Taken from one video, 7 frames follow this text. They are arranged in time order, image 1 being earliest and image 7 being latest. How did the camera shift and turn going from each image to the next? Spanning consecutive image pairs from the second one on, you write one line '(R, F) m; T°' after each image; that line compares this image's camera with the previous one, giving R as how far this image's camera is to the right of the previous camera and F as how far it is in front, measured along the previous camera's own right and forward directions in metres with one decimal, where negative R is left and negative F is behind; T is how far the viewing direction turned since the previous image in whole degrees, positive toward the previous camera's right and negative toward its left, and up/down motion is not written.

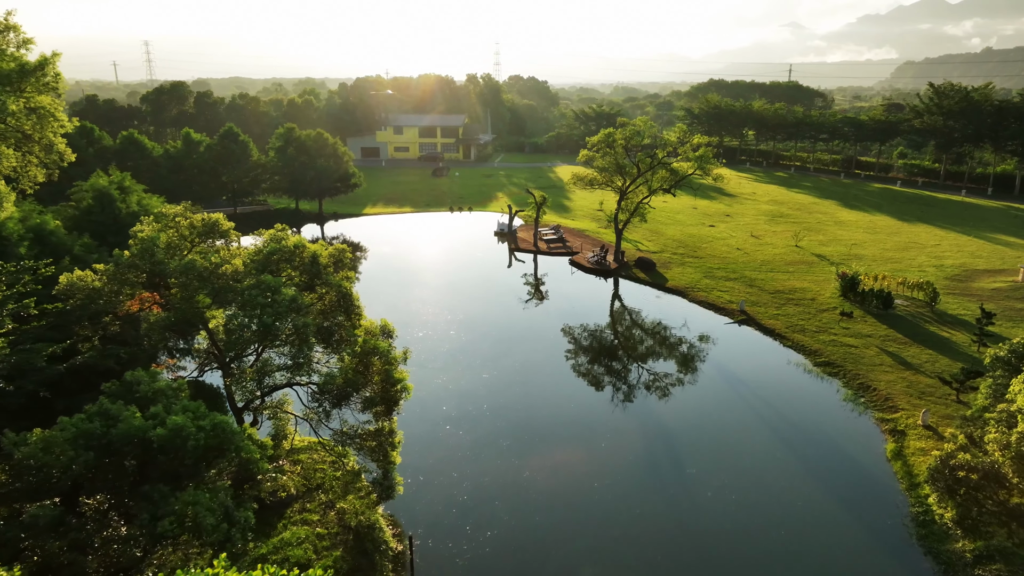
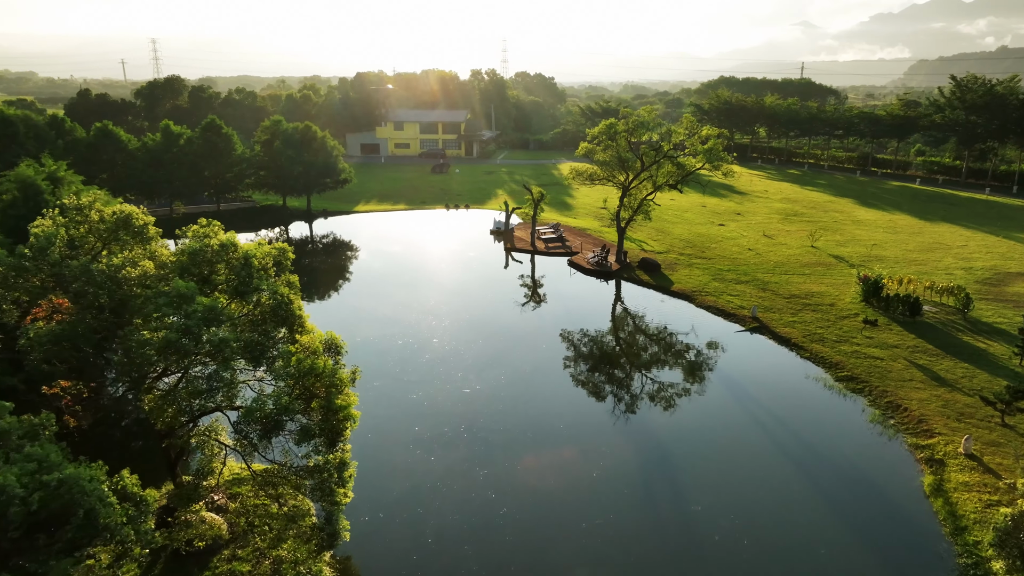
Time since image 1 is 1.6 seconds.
(+0.8, +2.6) m; -1°
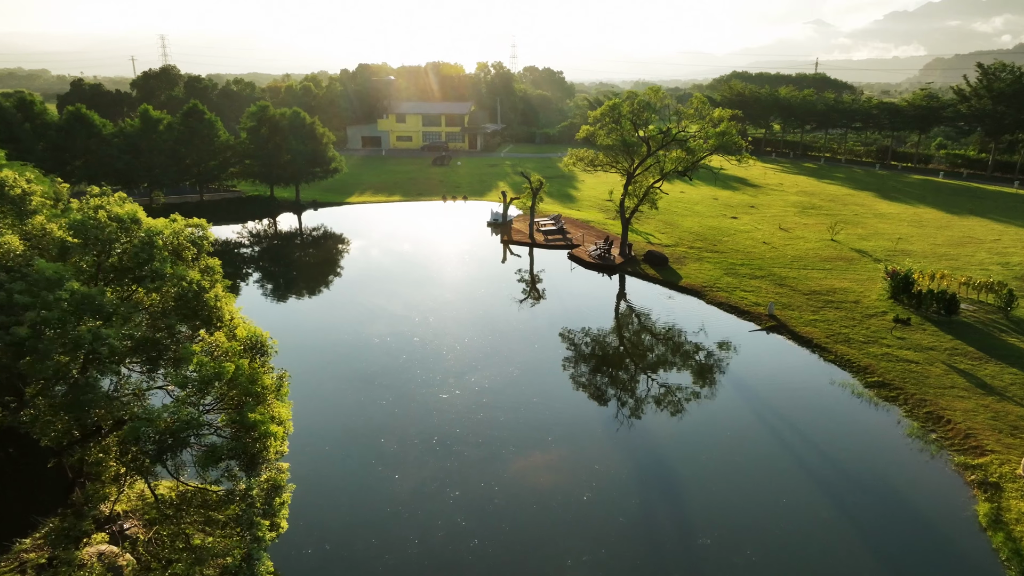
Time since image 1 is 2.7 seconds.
(+0.7, +2.6) m; -1°
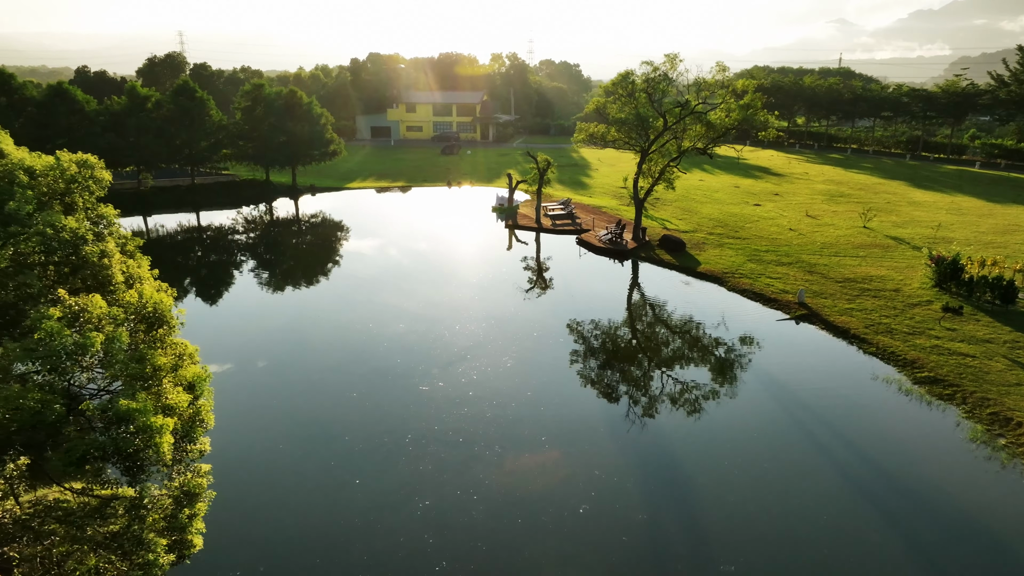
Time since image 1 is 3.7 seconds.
(+0.6, +2.6) m; -1°
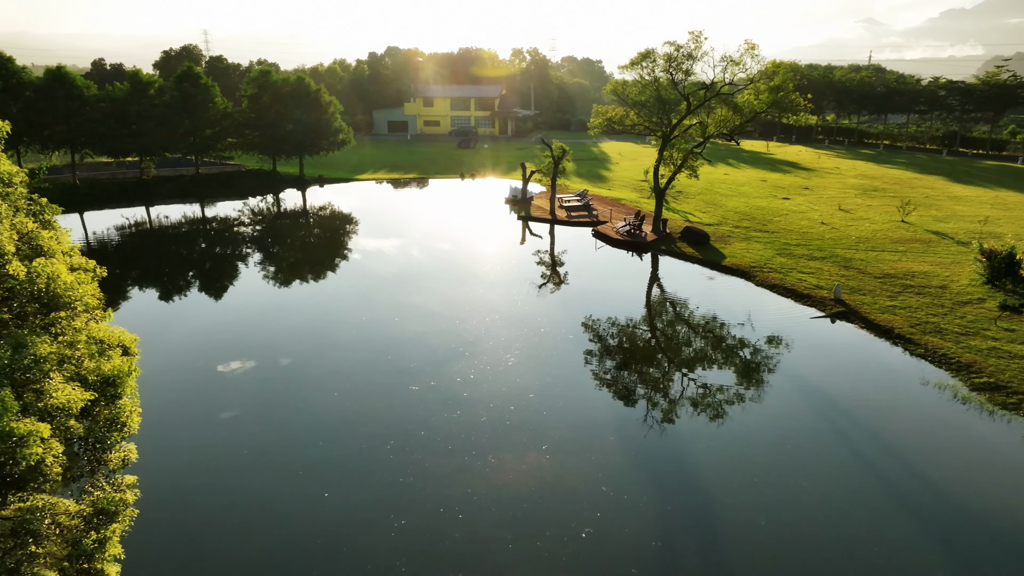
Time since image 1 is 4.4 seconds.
(+0.4, +1.9) m; -2°
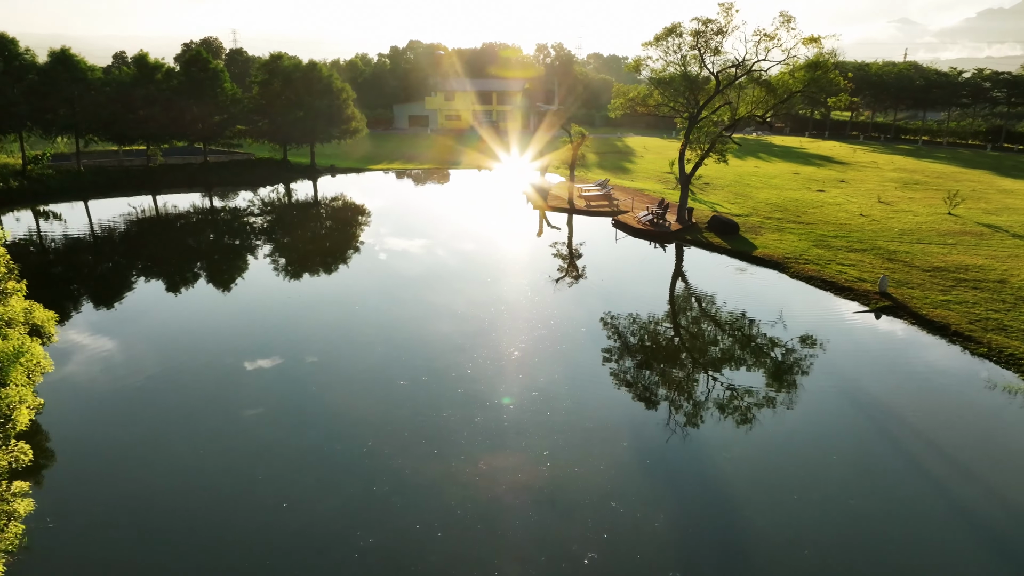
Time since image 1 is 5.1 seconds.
(+0.4, +1.8) m; -2°
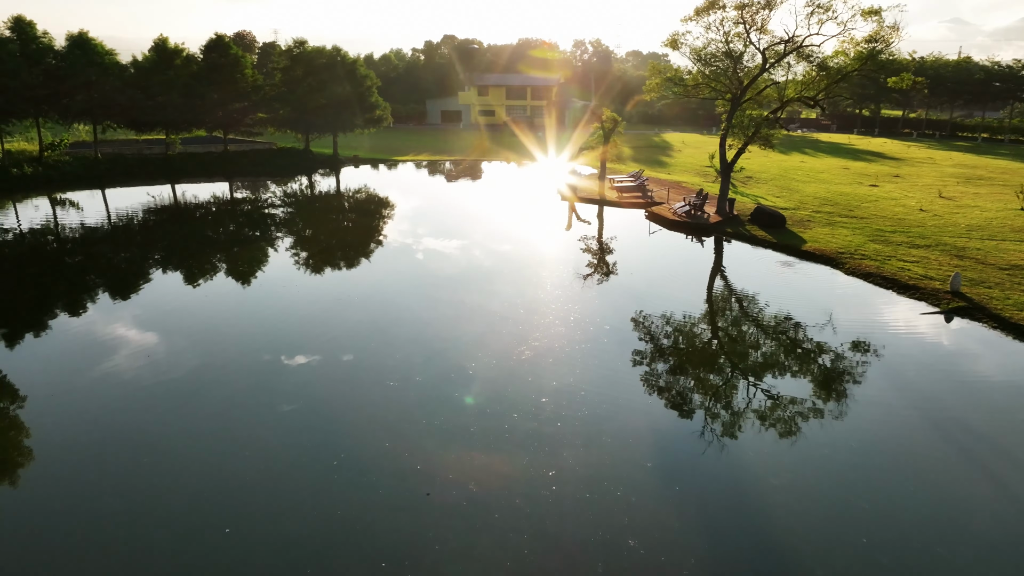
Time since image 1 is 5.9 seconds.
(+0.4, +1.9) m; -3°
